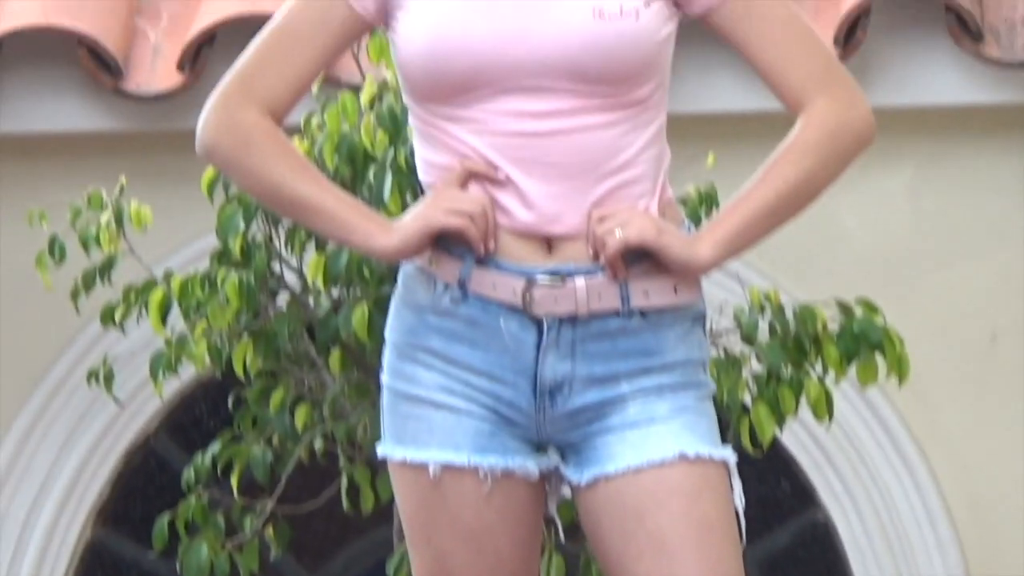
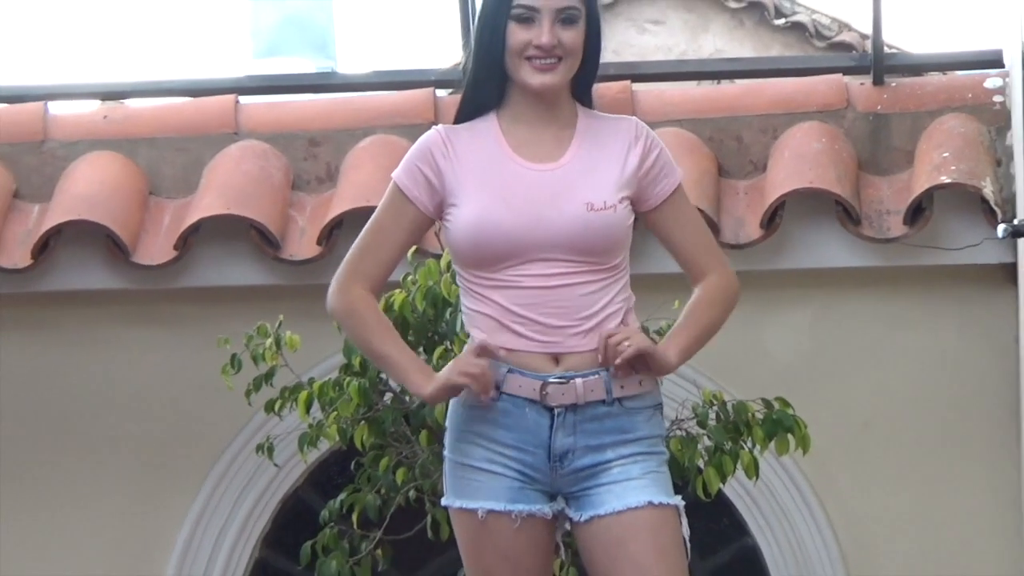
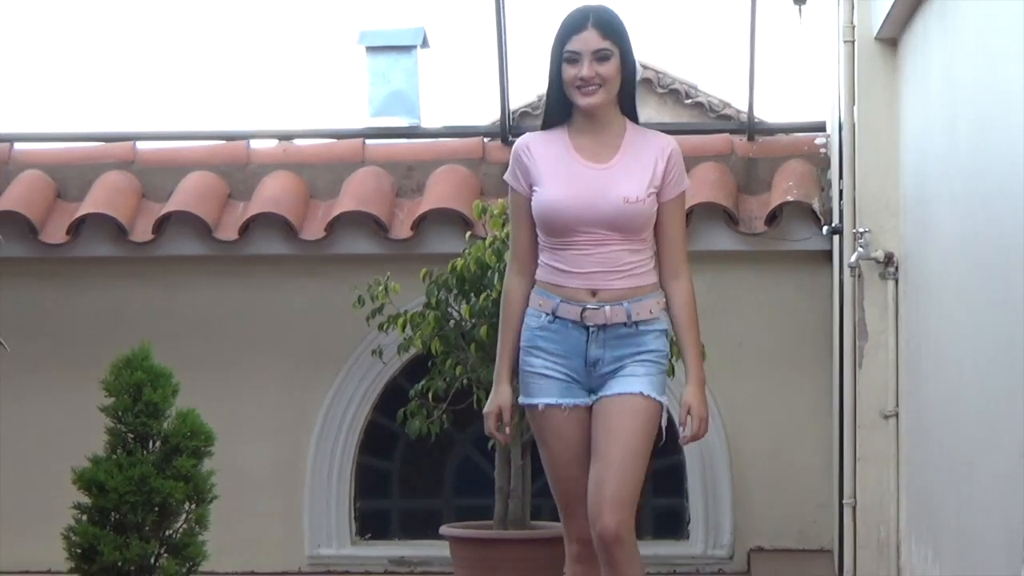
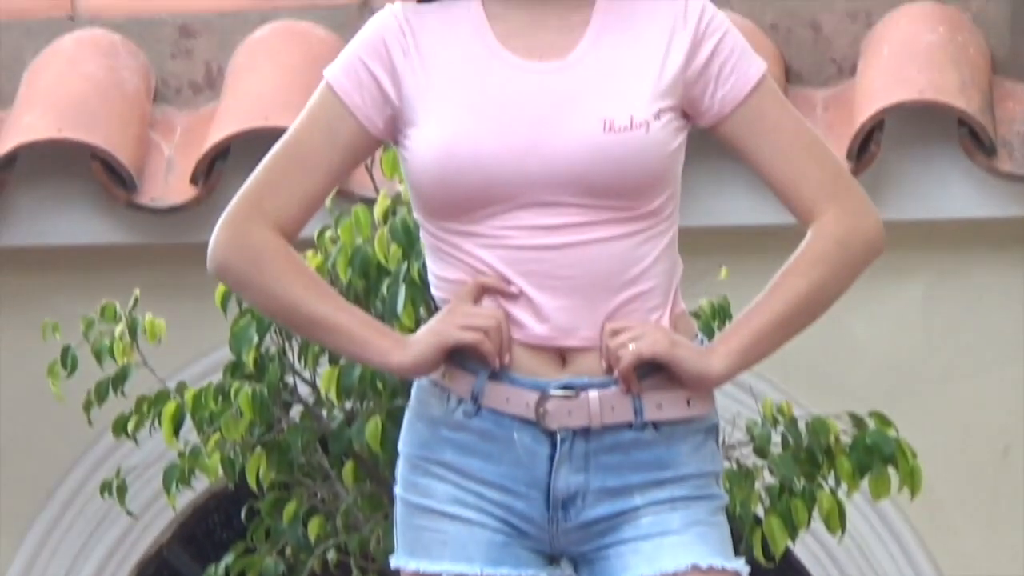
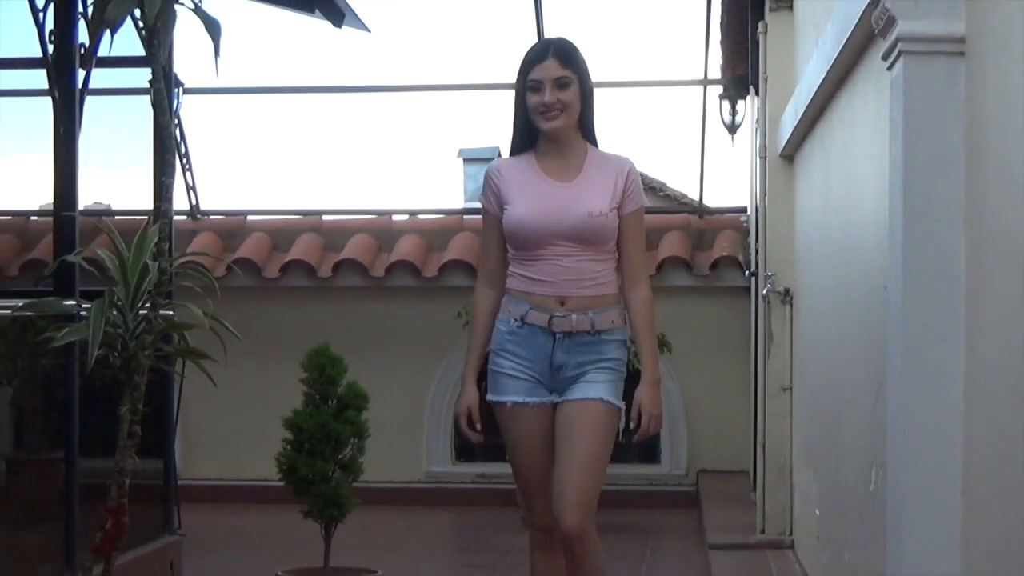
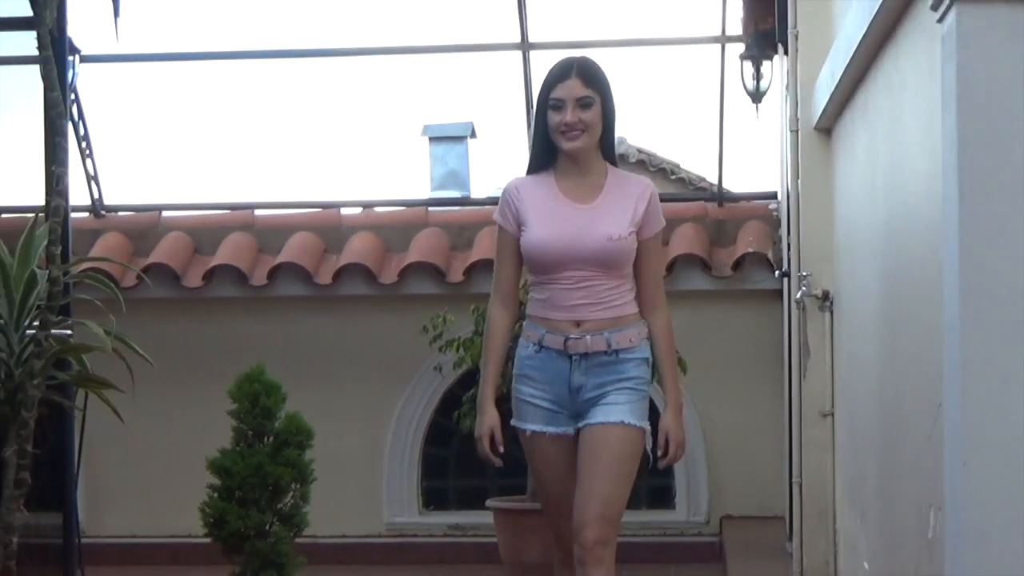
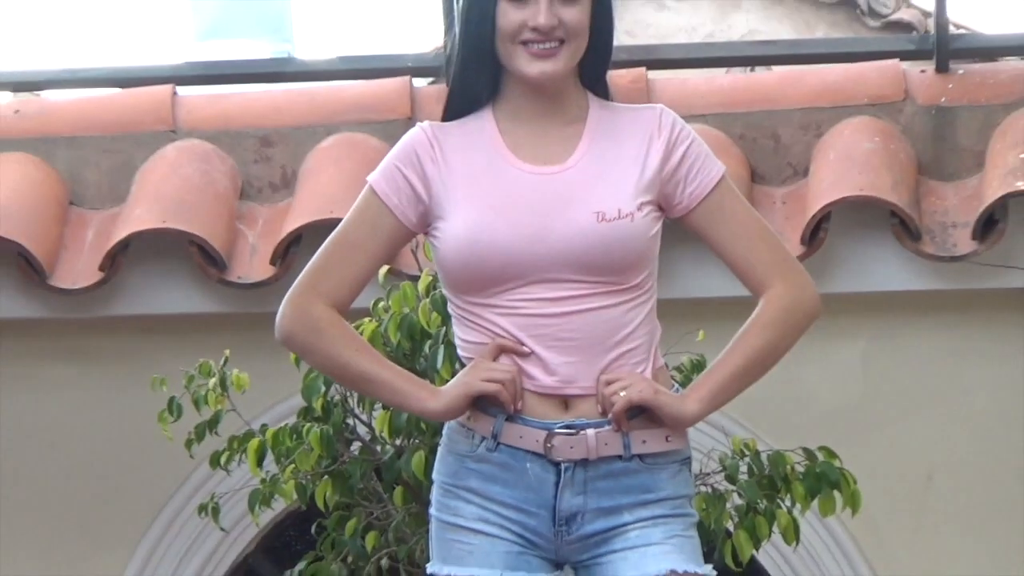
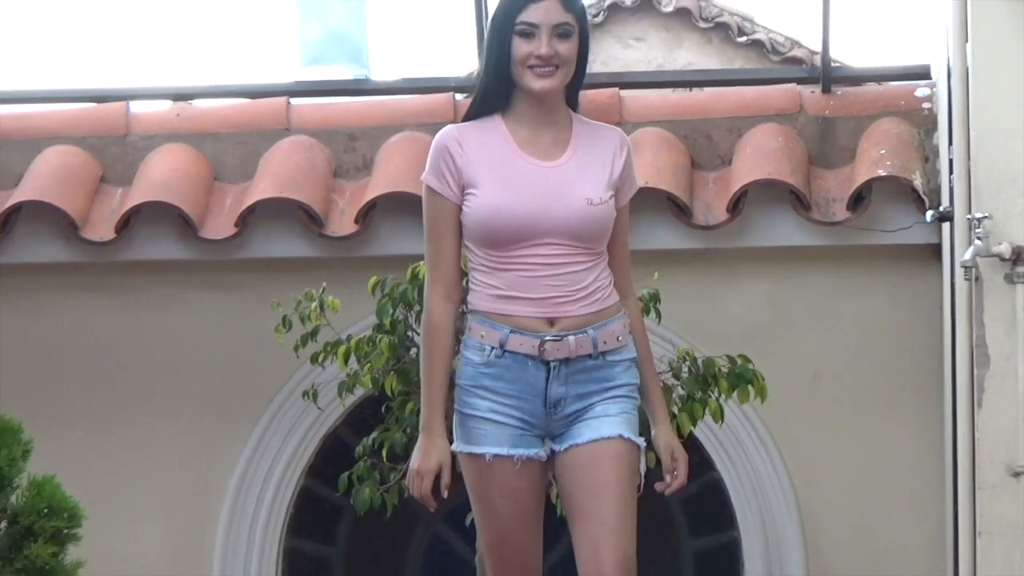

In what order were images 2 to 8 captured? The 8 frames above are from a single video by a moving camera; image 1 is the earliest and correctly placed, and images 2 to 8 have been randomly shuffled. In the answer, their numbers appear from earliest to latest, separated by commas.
4, 7, 2, 8, 3, 6, 5
